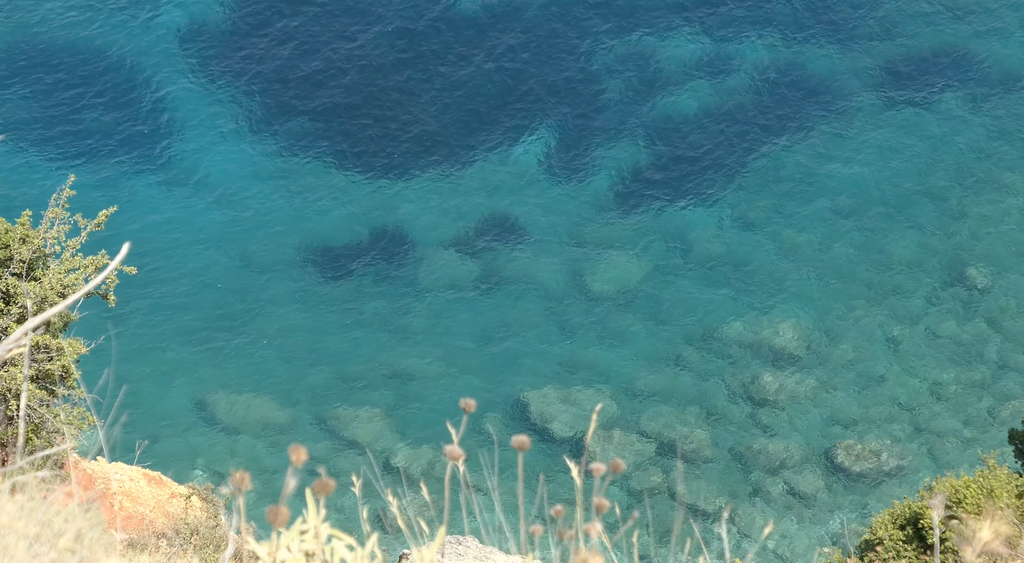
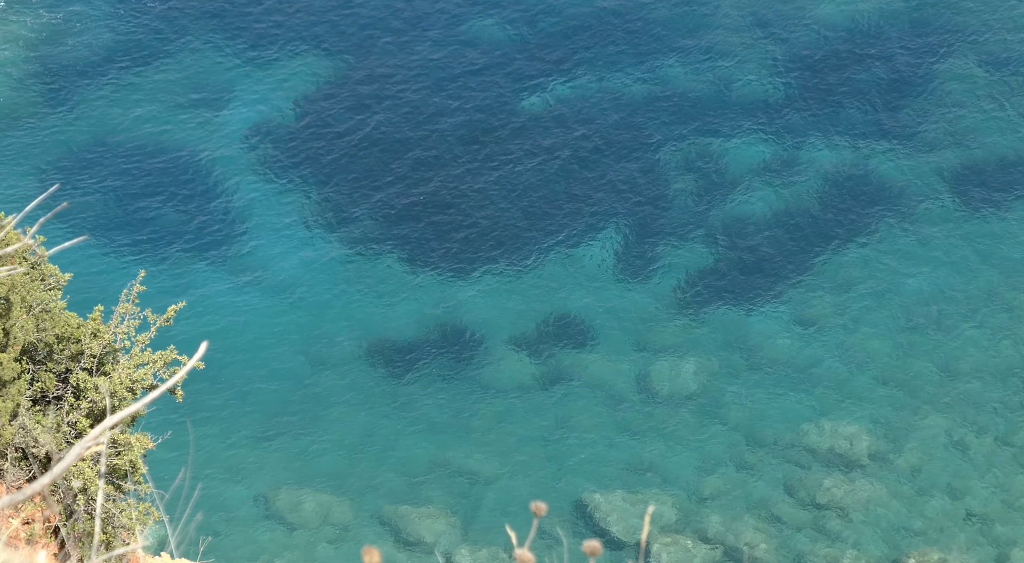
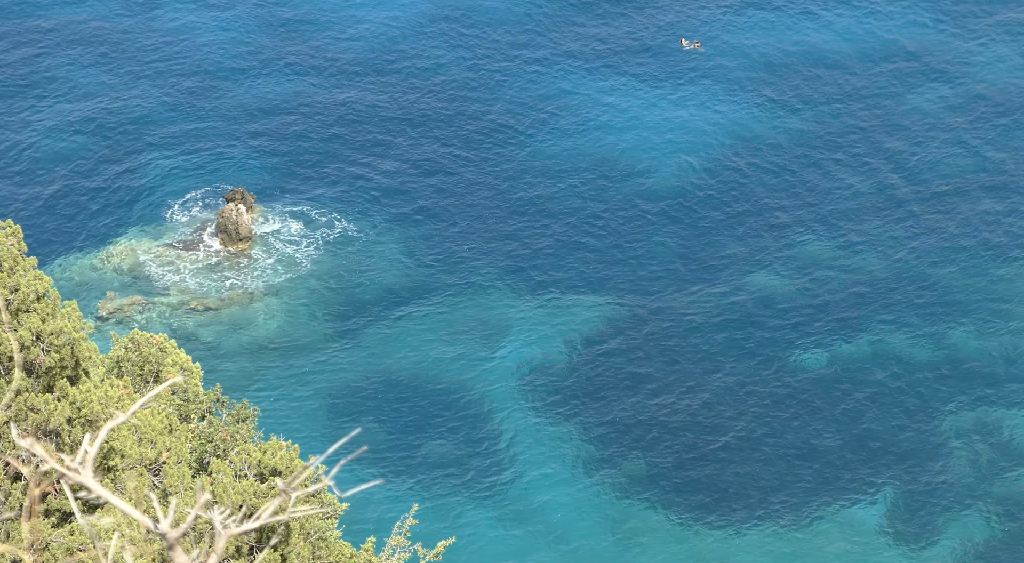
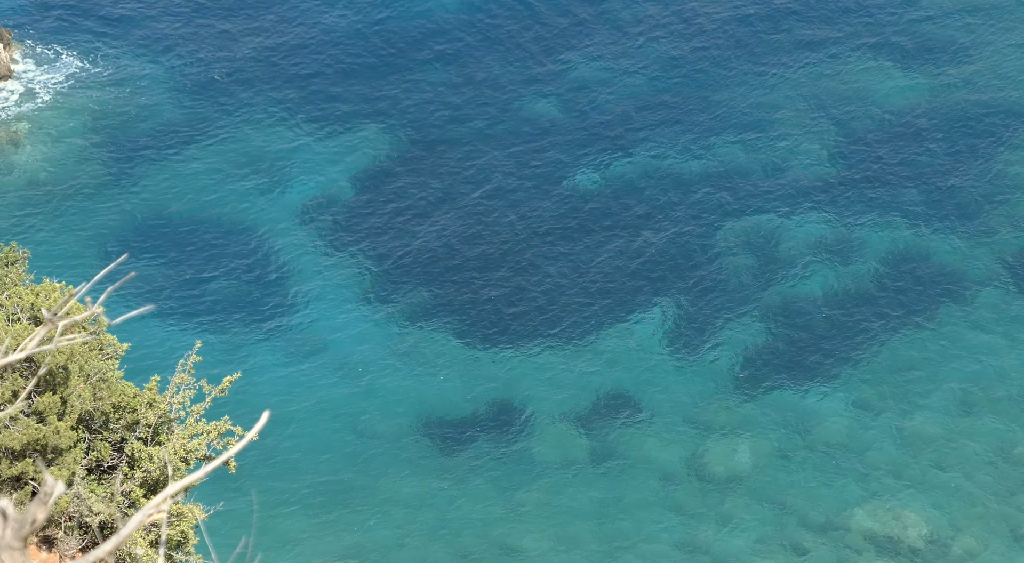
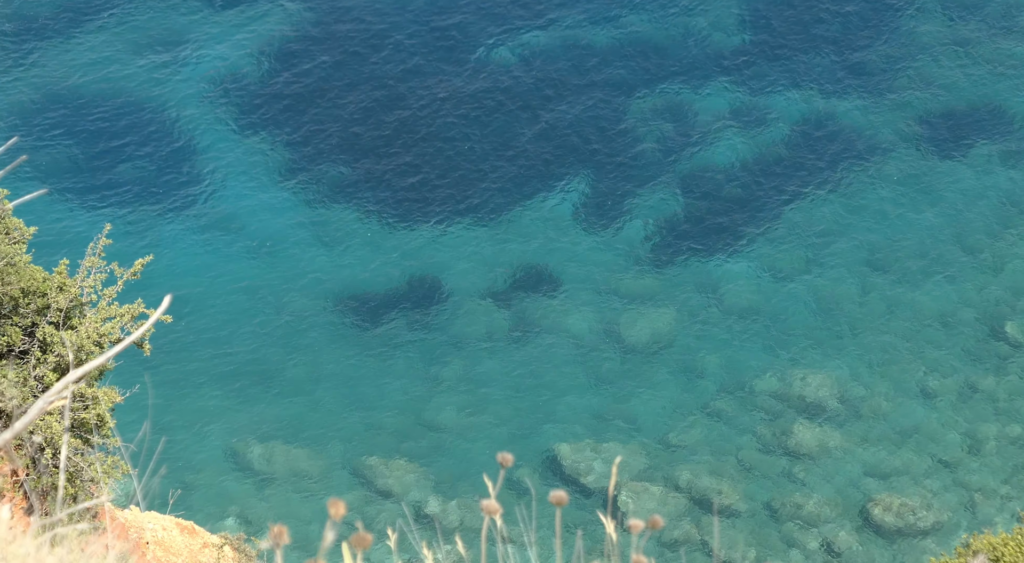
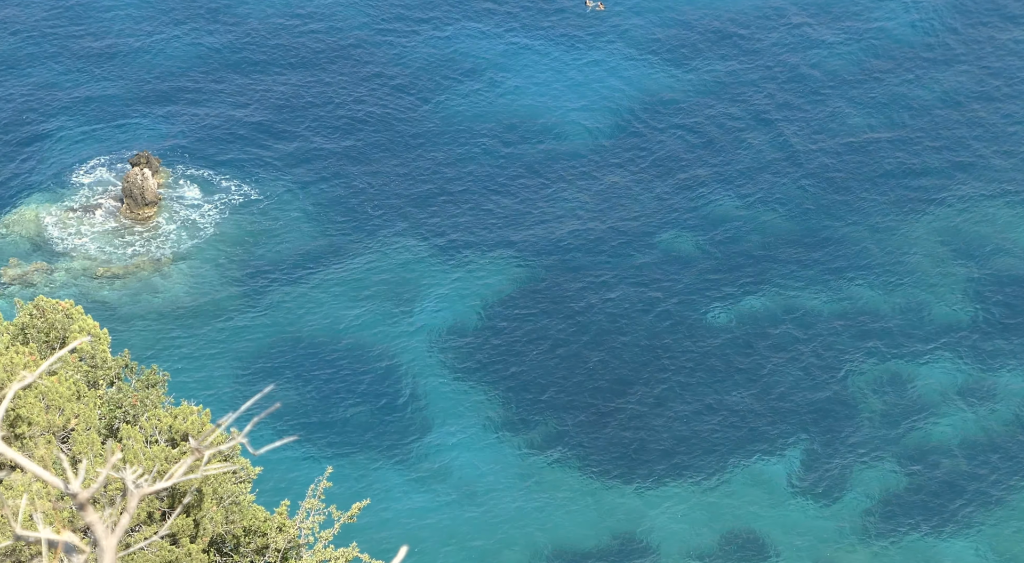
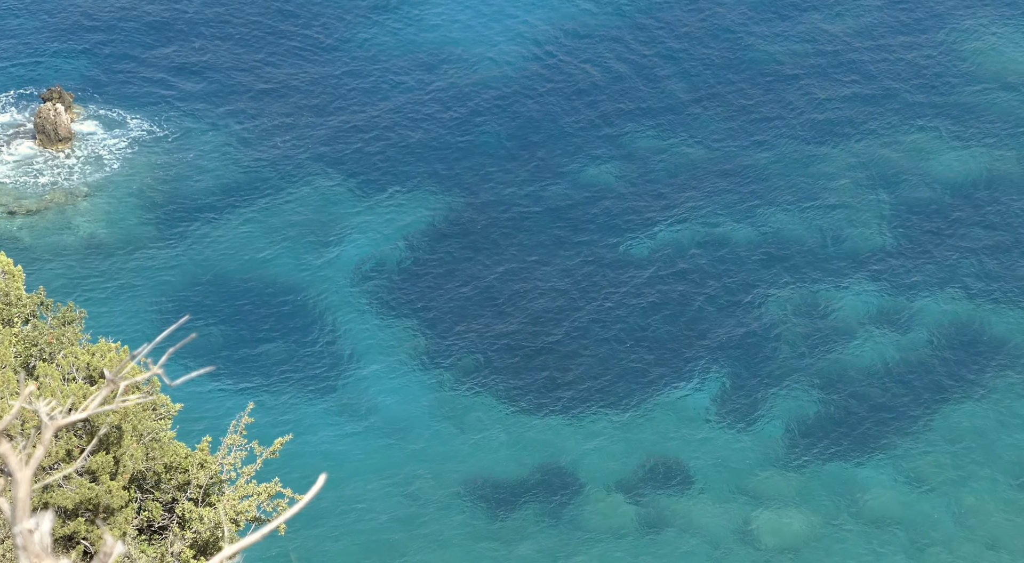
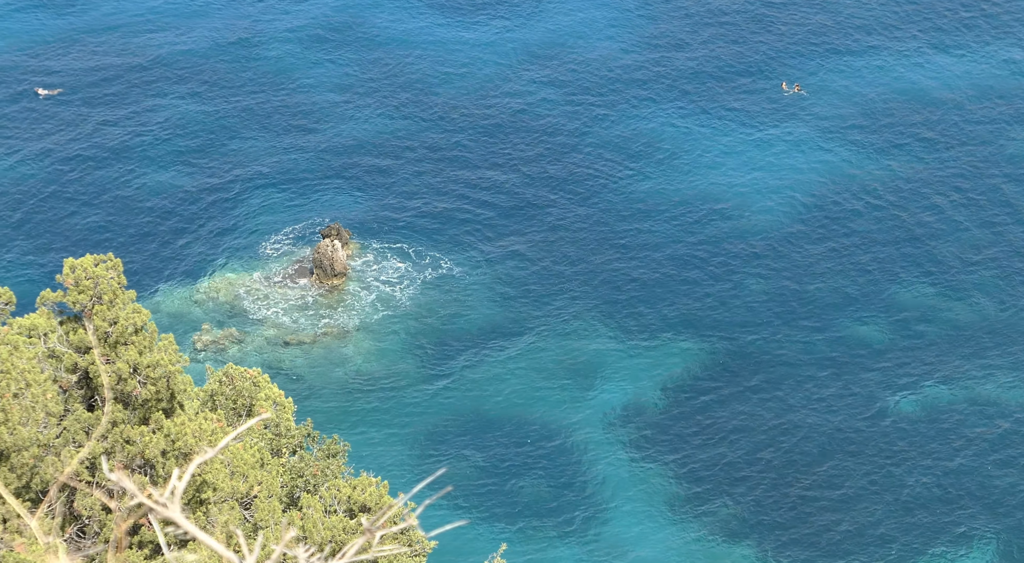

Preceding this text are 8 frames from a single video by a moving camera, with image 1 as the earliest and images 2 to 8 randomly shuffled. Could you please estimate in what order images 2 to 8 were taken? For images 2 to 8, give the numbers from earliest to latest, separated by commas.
5, 2, 4, 7, 6, 3, 8
